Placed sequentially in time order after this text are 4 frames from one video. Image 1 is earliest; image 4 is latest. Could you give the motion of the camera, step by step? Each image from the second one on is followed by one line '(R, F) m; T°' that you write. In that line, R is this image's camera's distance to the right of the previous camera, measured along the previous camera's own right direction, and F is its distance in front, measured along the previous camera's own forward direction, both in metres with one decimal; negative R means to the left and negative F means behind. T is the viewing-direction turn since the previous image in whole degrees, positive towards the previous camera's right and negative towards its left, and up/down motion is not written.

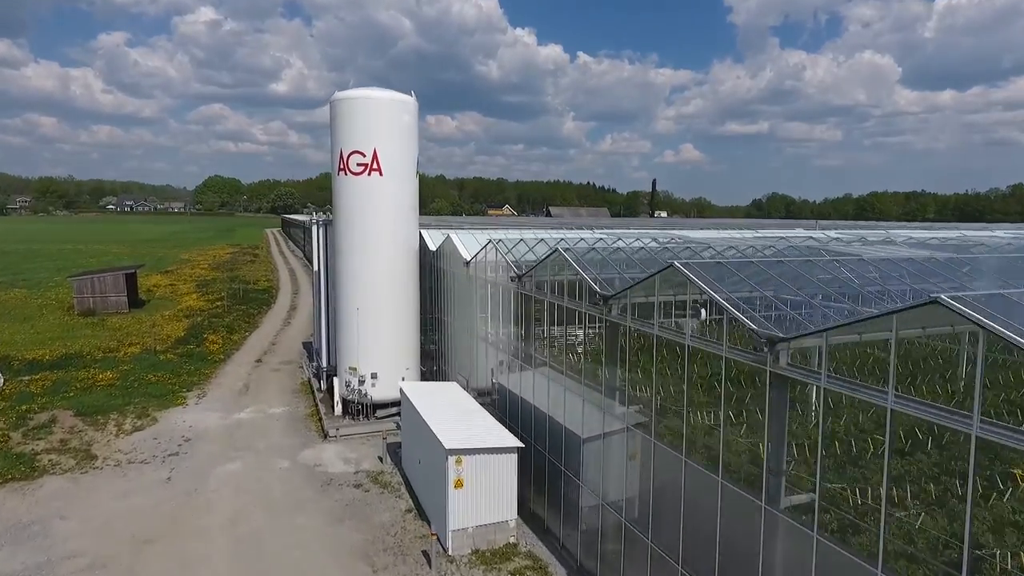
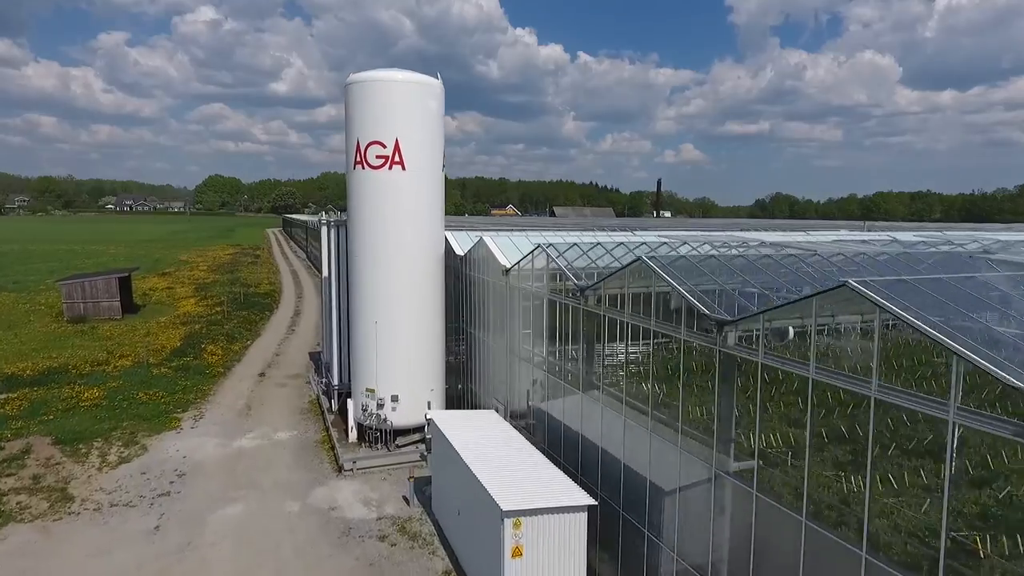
(-1.4, +2.3) m; 0°
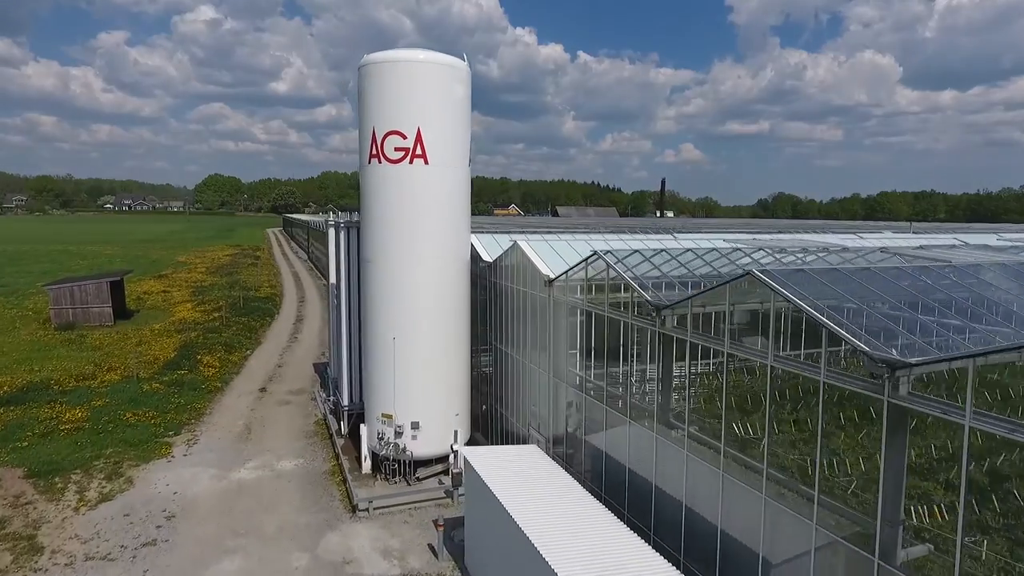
(-1.1, +2.0) m; 0°
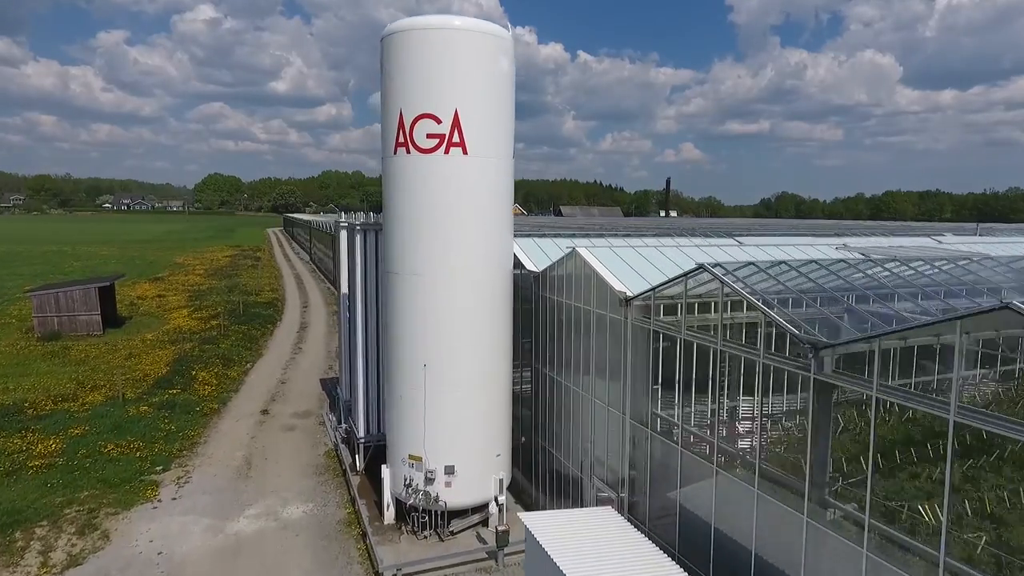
(-1.4, +2.4) m; 0°
